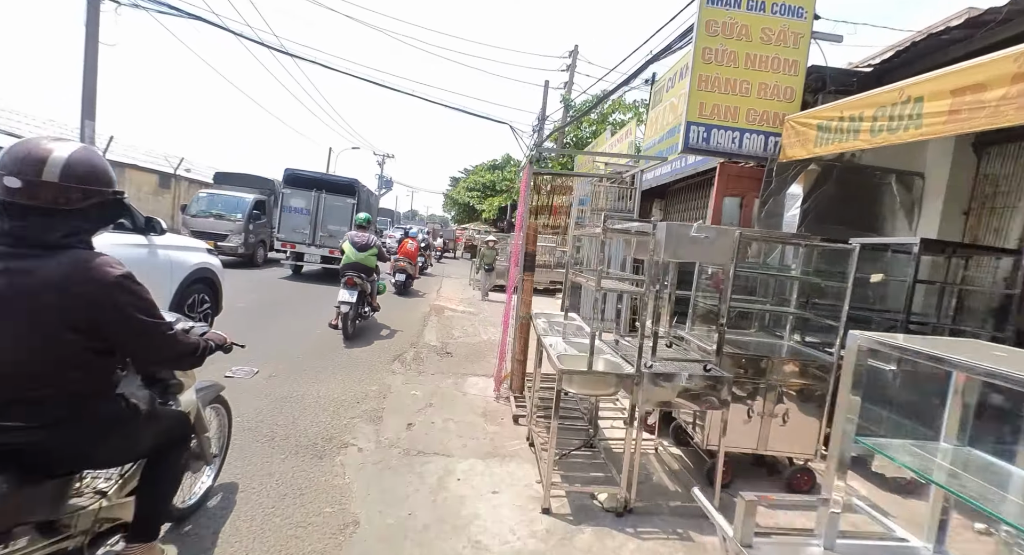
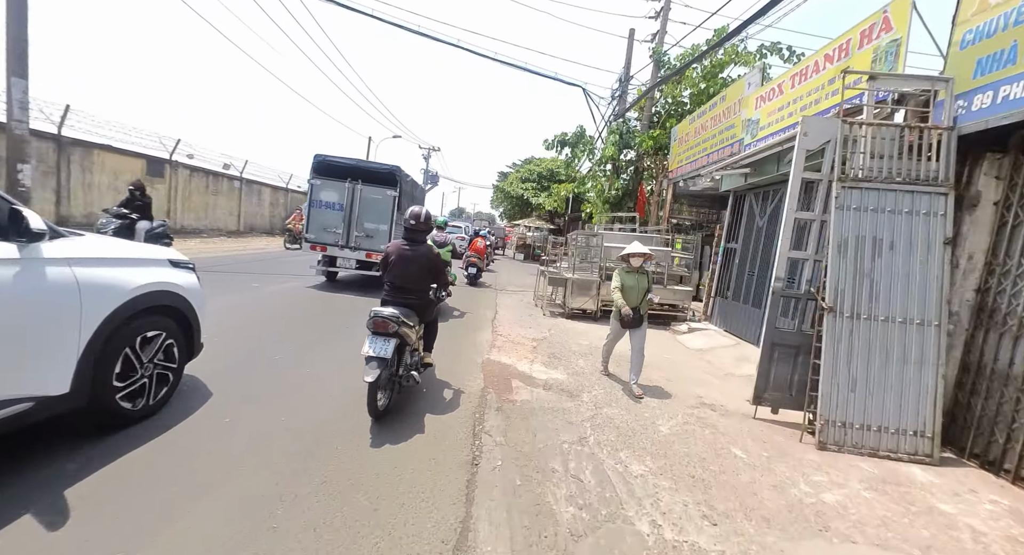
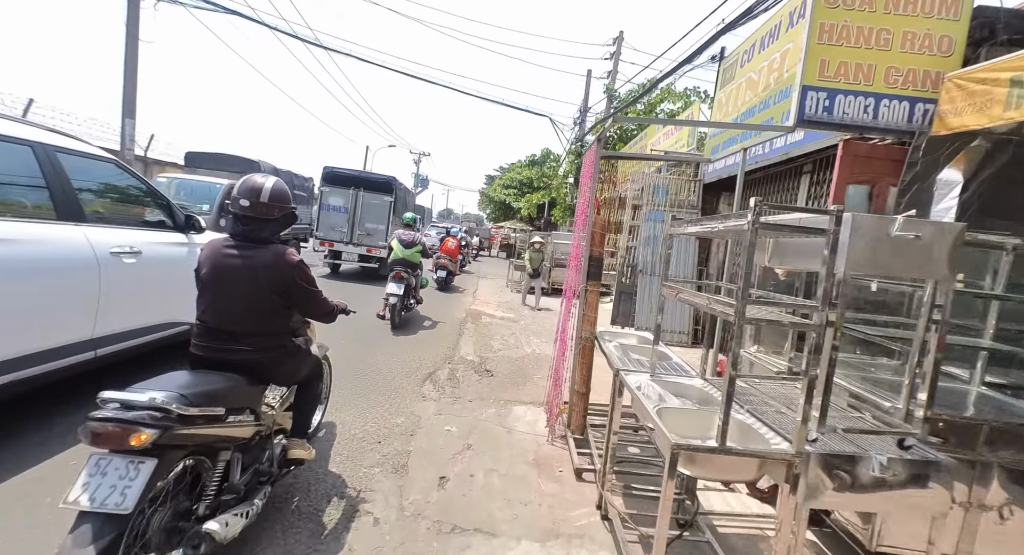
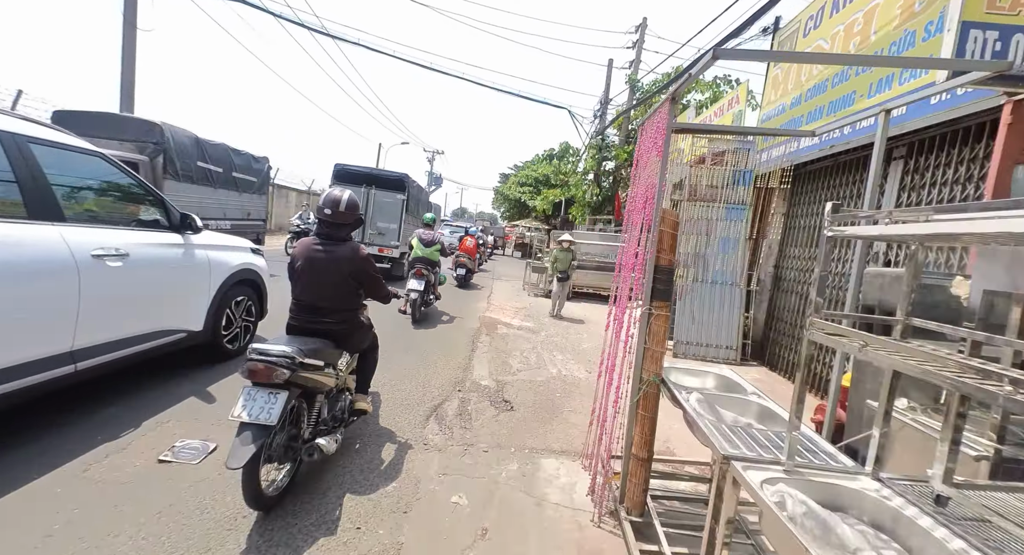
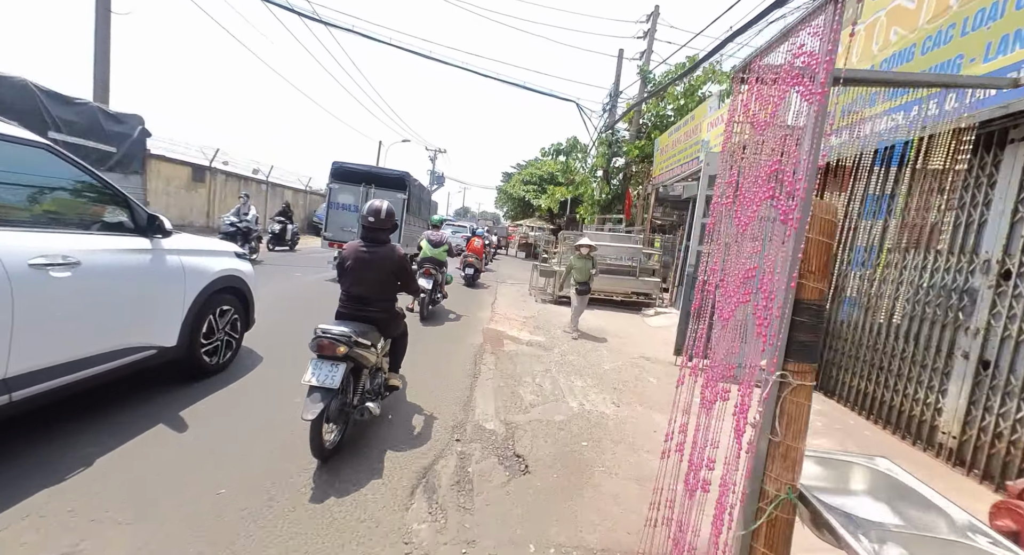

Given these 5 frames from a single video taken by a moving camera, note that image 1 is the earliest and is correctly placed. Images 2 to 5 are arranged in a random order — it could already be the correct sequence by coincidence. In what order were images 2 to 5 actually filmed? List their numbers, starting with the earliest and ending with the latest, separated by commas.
3, 4, 5, 2
